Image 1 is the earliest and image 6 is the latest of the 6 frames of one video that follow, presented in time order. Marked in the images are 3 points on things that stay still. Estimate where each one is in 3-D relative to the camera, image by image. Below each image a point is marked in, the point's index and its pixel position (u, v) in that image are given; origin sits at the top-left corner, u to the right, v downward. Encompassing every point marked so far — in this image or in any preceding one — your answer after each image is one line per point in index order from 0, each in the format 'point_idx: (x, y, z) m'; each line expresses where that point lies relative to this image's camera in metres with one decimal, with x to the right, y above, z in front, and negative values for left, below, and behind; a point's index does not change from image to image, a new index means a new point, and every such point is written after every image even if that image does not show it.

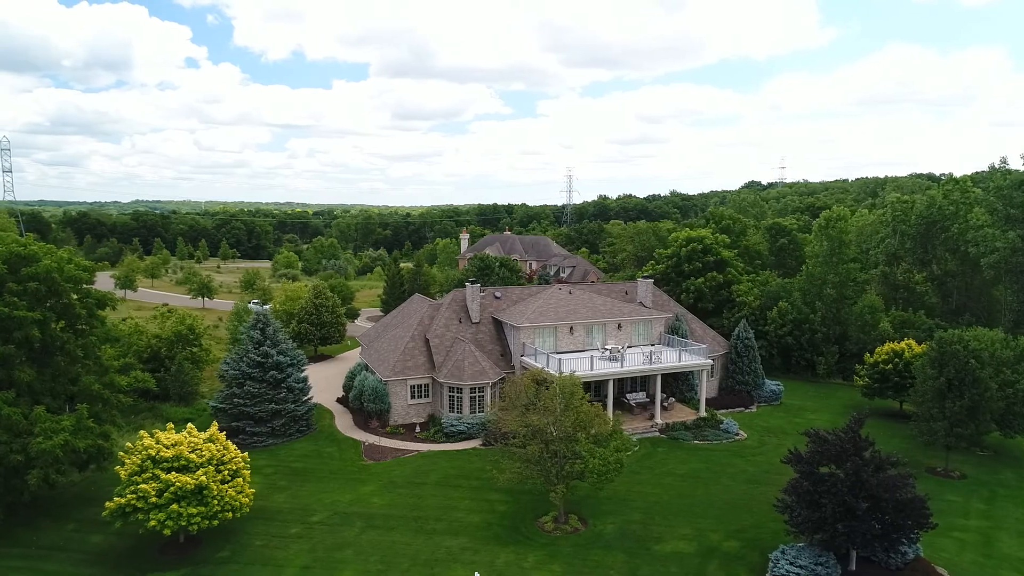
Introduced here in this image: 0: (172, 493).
0: (-9.4, -5.7, +19.8) m
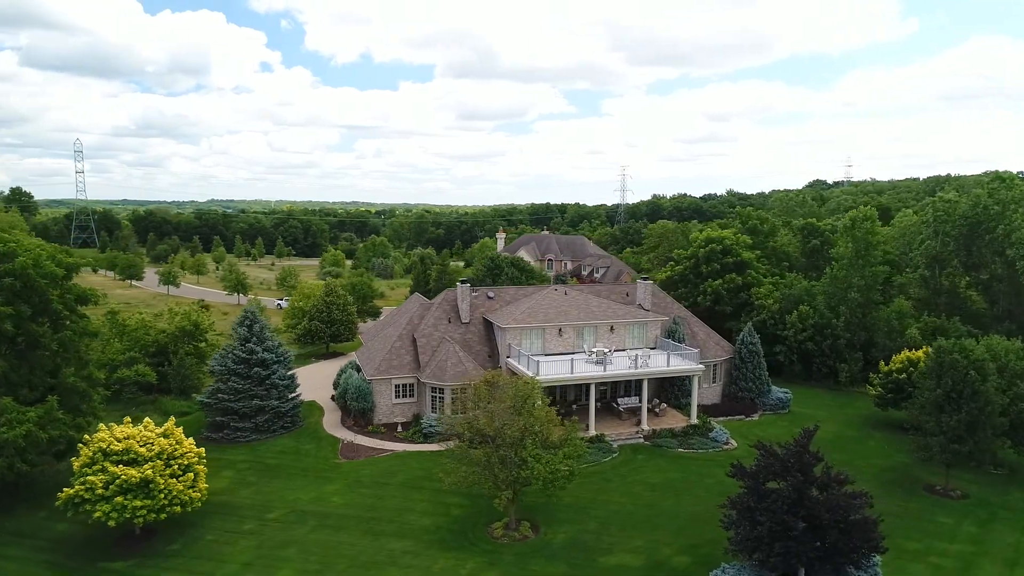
0: (-11.2, -5.6, +20.2) m
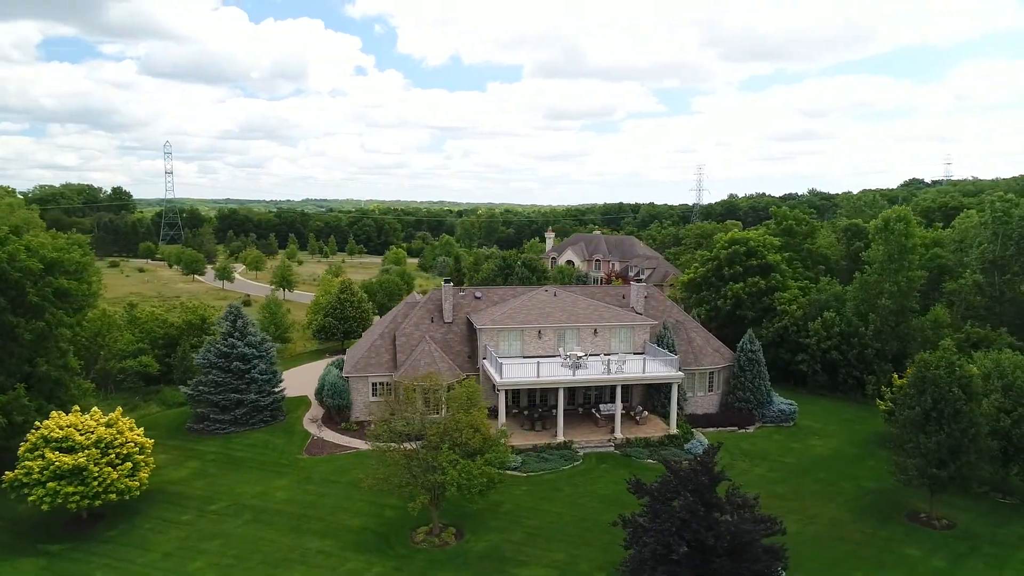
0: (-13.6, -5.5, +21.1) m
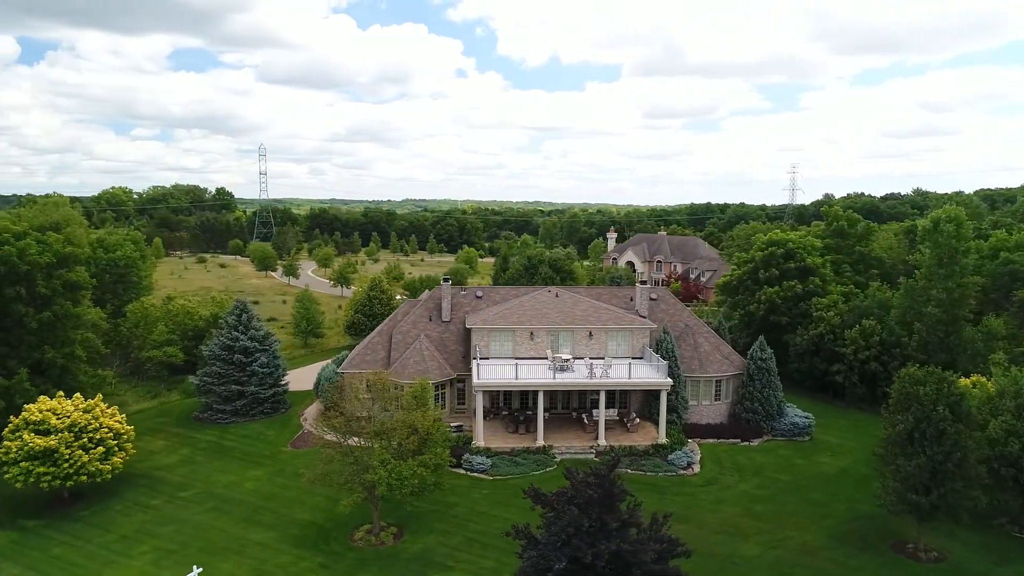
0: (-15.3, -5.2, +22.5) m
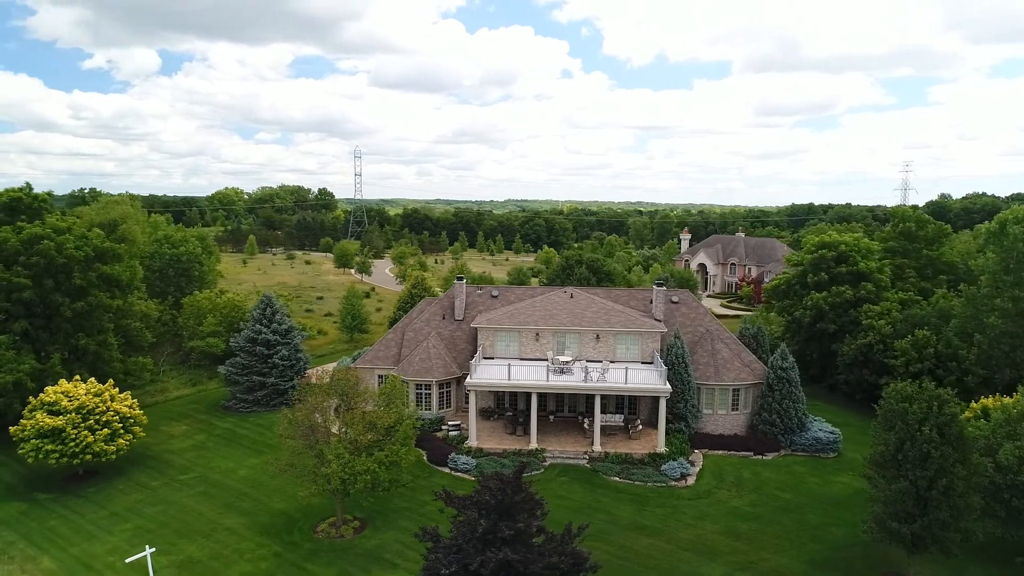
0: (-16.2, -4.9, +24.4) m
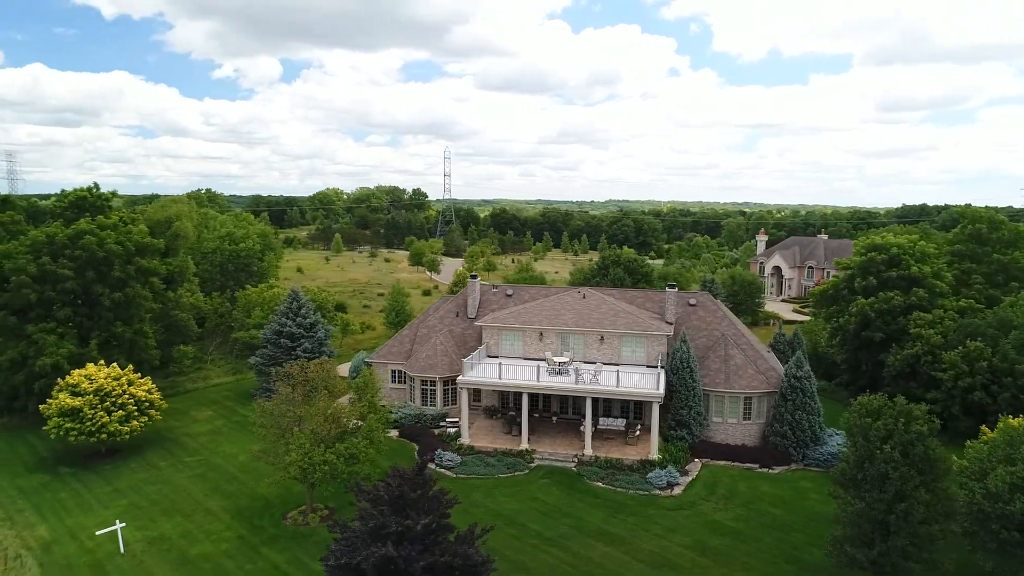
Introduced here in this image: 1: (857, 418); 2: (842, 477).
0: (-16.8, -4.6, +26.5) m
1: (+8.6, -3.2, +17.7) m
2: (+8.2, -4.7, +17.6) m
